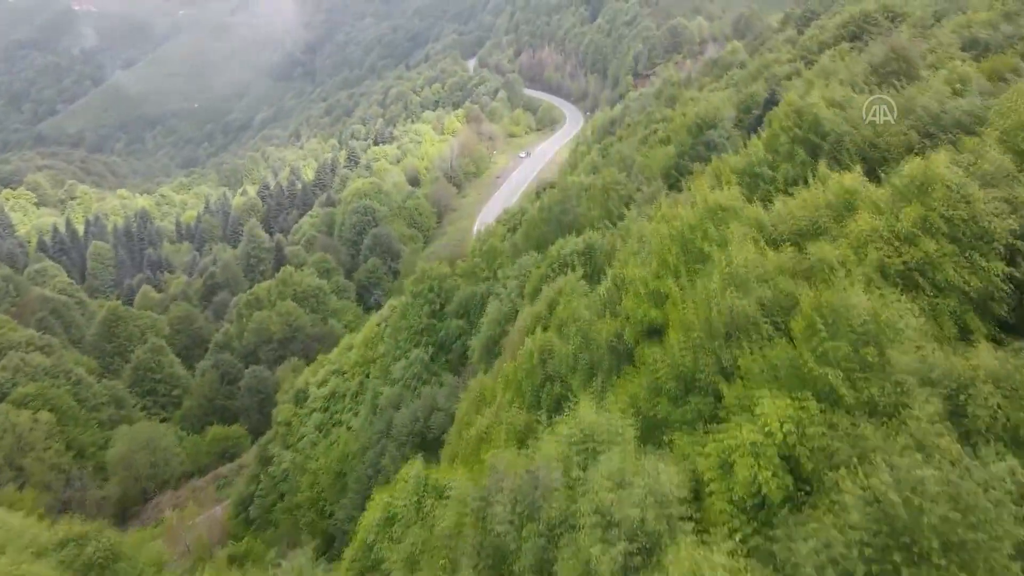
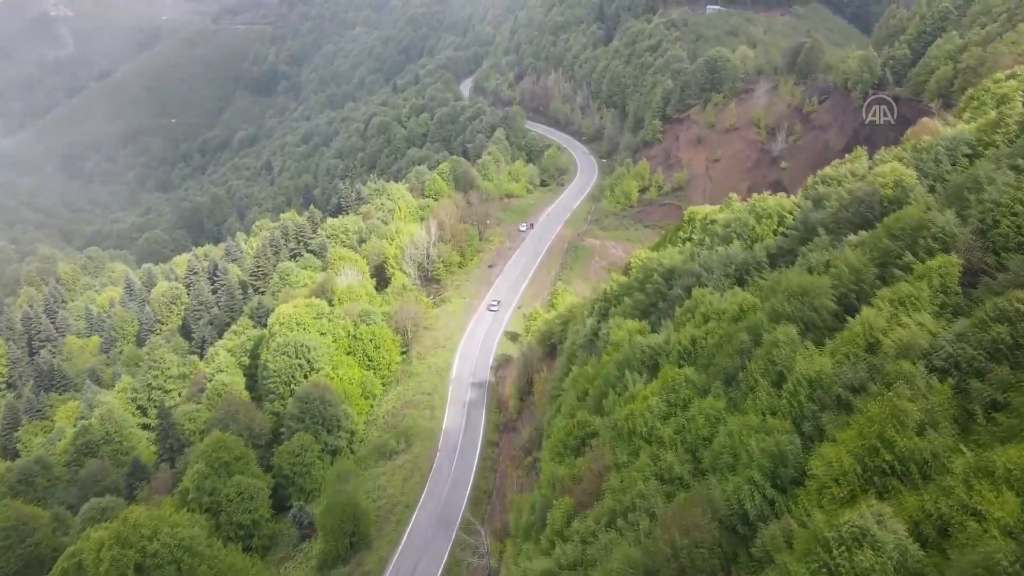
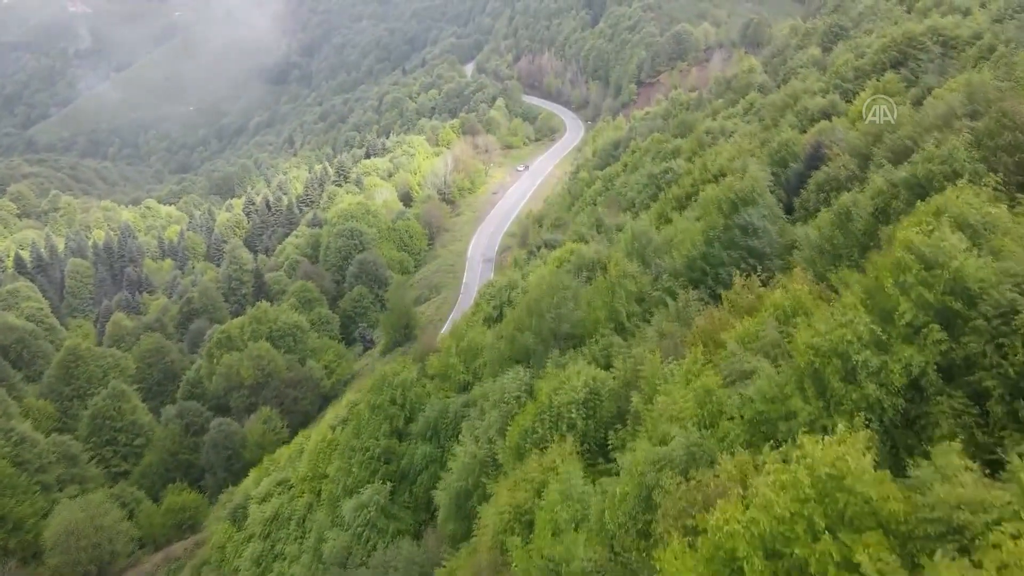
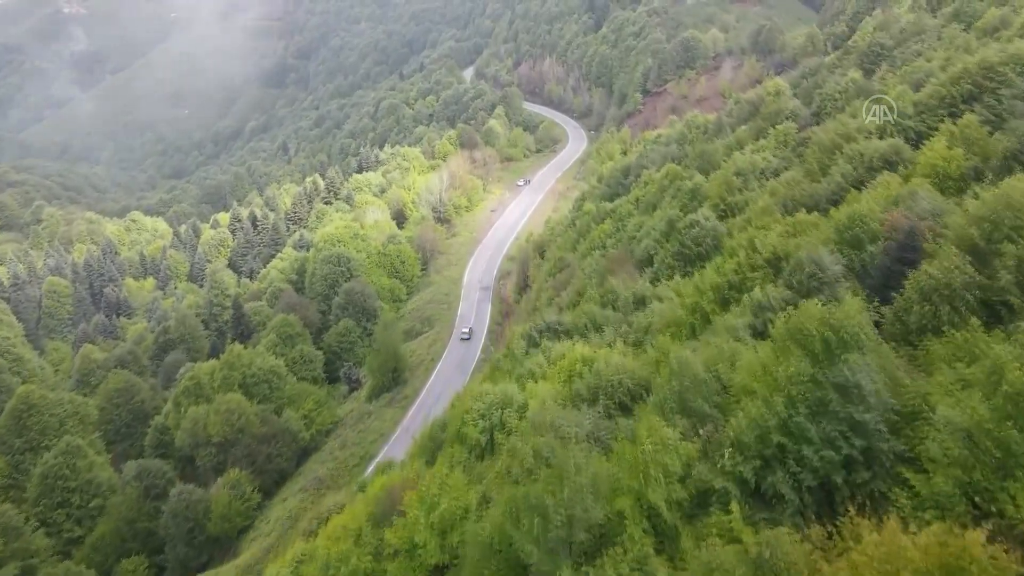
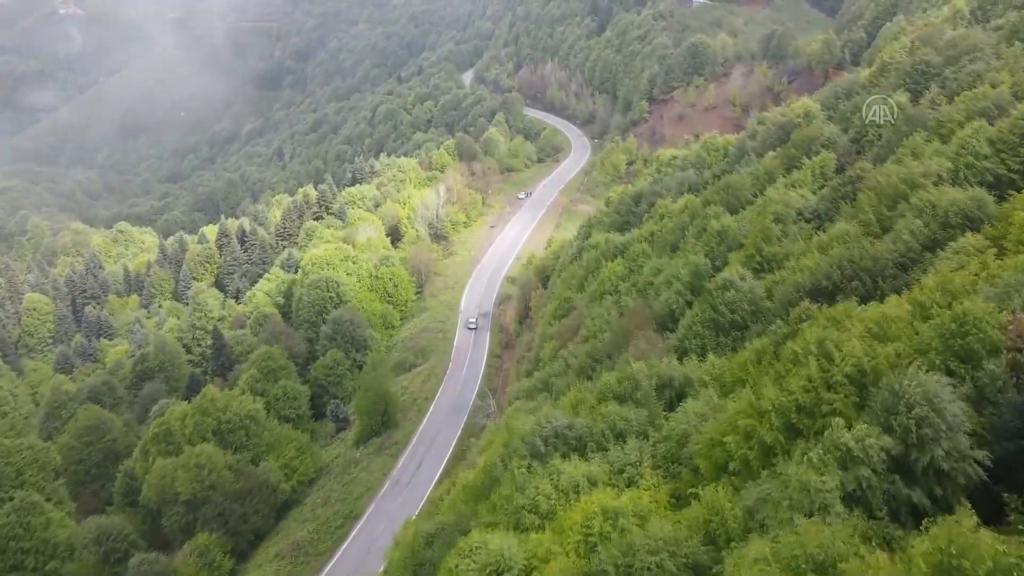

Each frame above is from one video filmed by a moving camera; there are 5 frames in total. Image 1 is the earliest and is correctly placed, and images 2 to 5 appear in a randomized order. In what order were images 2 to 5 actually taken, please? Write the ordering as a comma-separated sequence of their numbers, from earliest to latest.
3, 4, 5, 2
